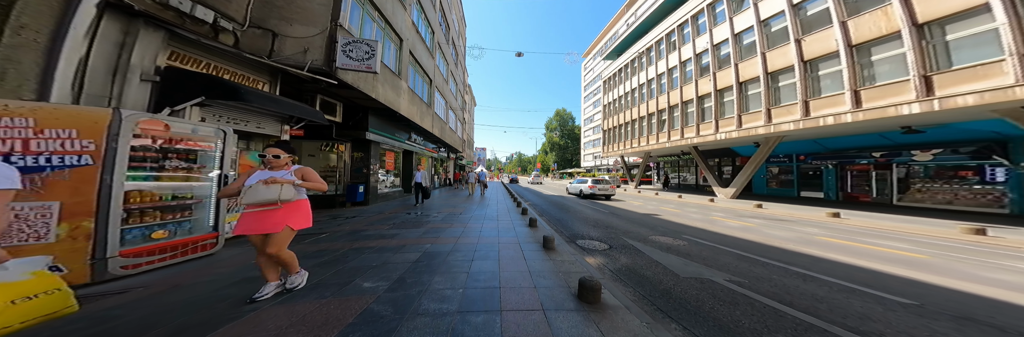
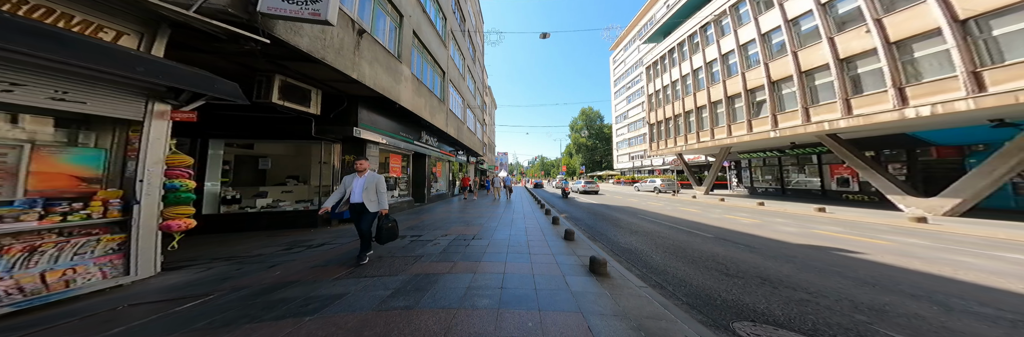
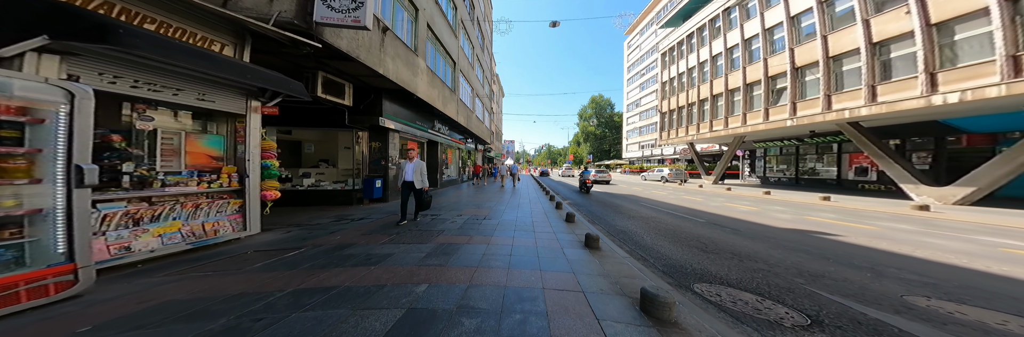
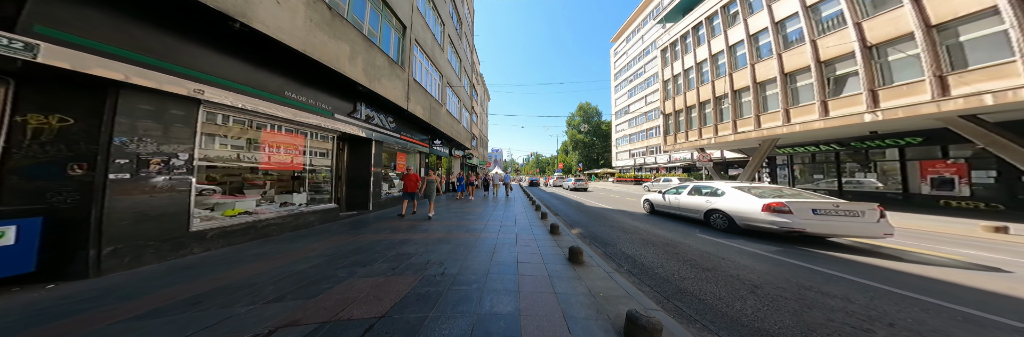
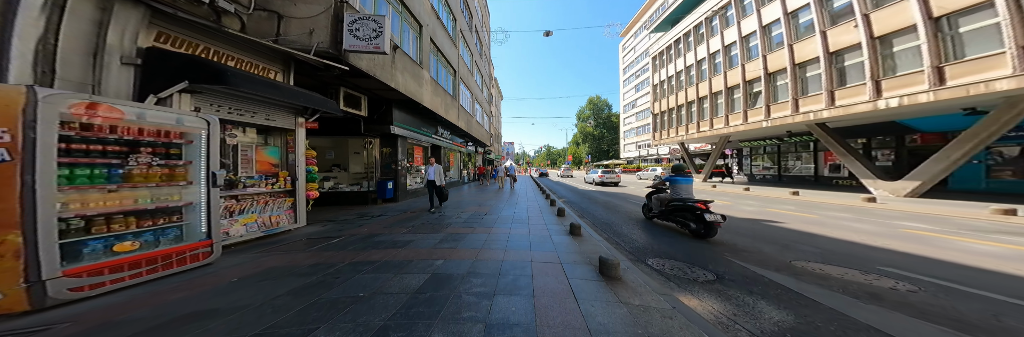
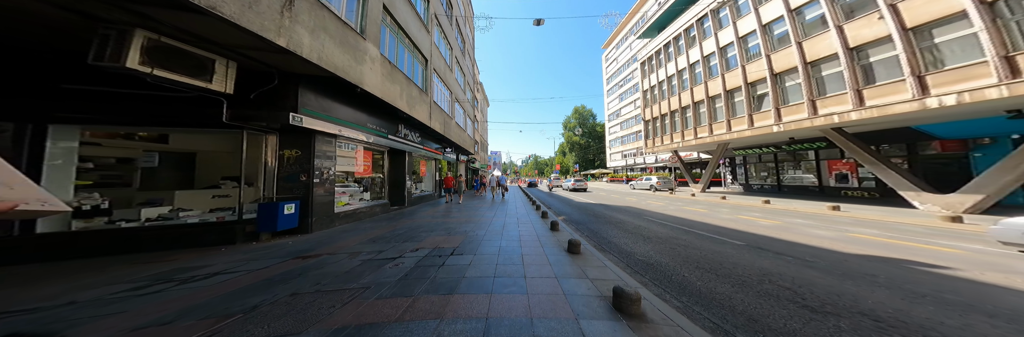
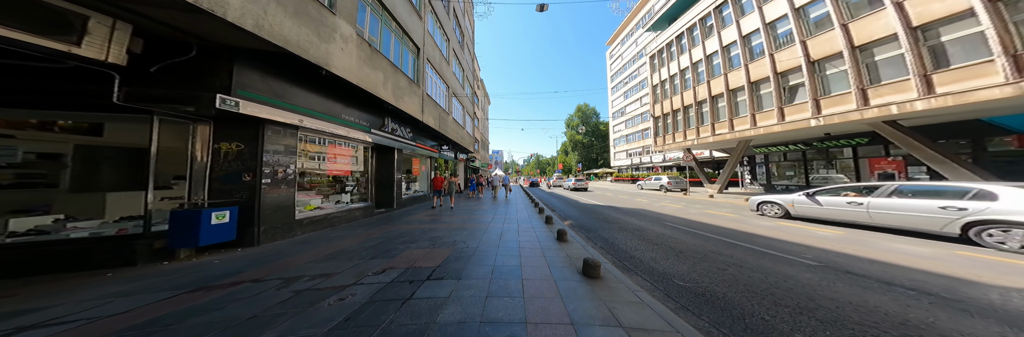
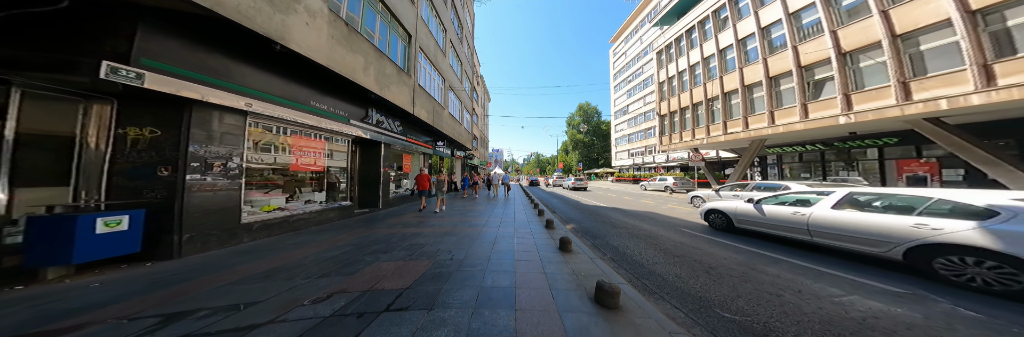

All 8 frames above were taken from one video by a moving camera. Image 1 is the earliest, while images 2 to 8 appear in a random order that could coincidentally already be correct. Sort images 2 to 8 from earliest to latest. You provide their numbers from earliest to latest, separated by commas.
5, 3, 2, 6, 7, 8, 4
